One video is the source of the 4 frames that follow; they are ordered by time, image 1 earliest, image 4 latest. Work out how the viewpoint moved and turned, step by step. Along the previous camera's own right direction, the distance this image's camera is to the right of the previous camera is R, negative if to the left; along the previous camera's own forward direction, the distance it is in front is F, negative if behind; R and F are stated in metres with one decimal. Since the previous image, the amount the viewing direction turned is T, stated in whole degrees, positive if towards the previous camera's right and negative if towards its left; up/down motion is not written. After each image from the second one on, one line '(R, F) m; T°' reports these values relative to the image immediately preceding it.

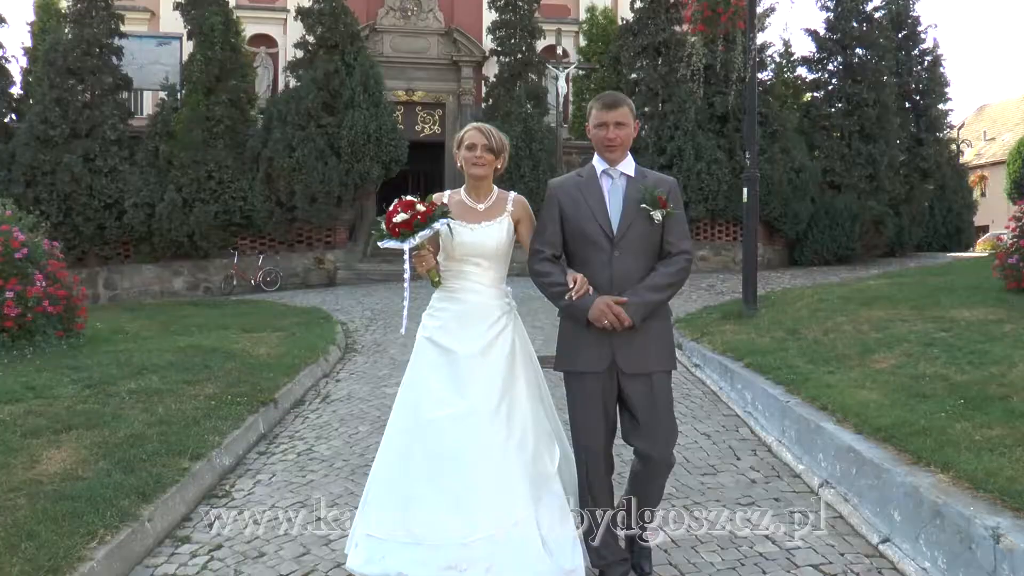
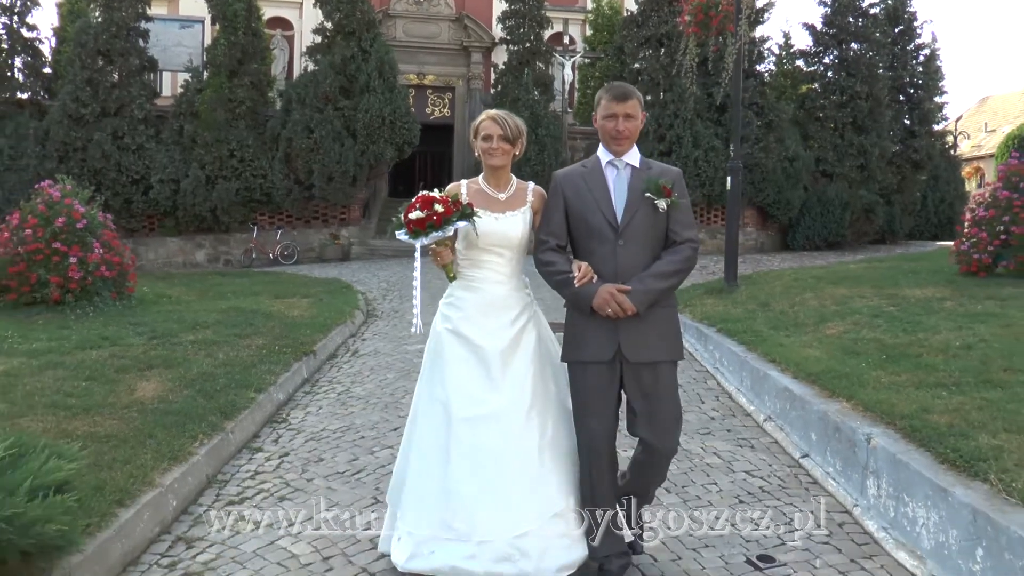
(0.0, -1.1) m; 0°
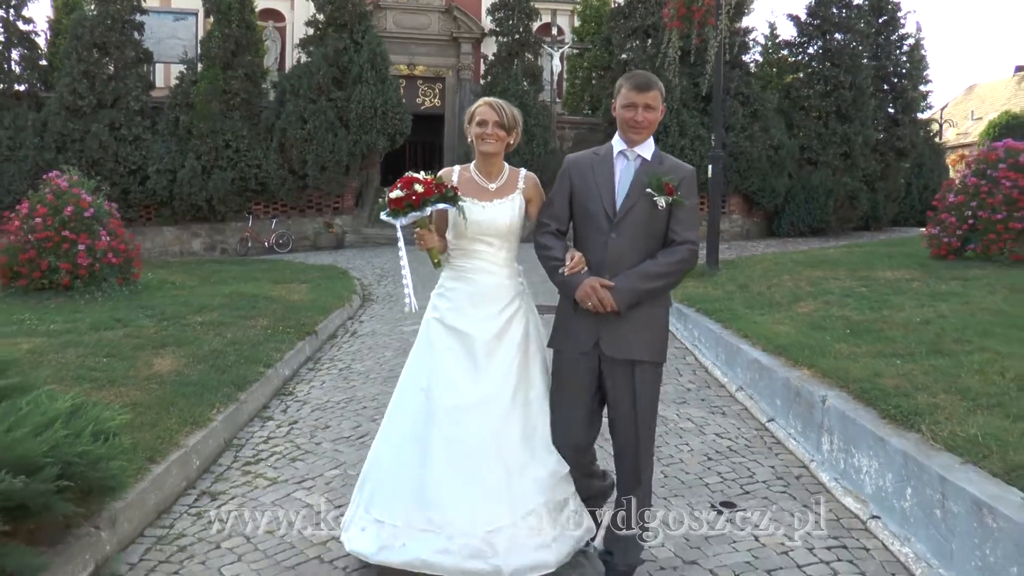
(0.0, -0.5) m; 0°
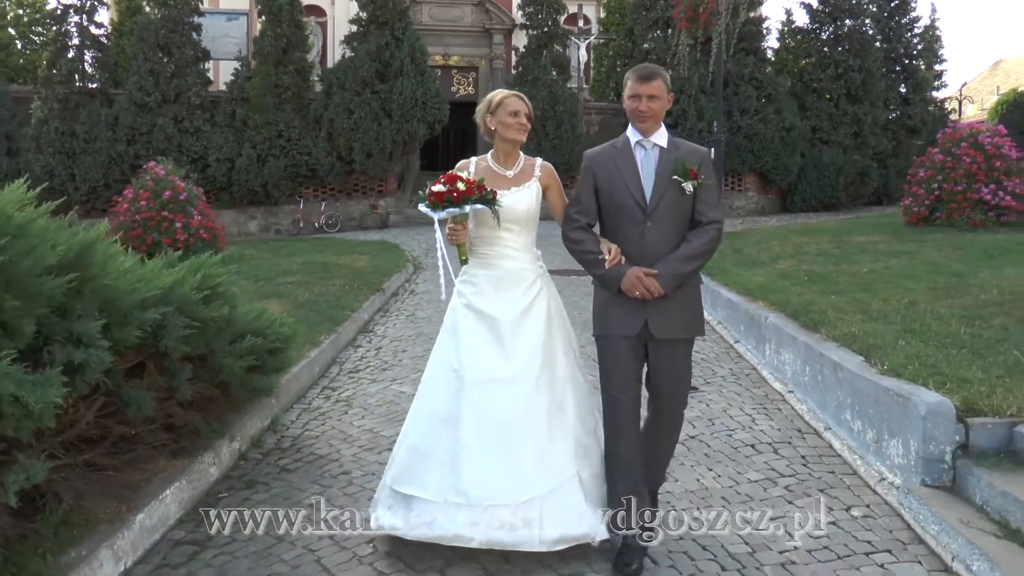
(0.0, -1.9) m; -2°
